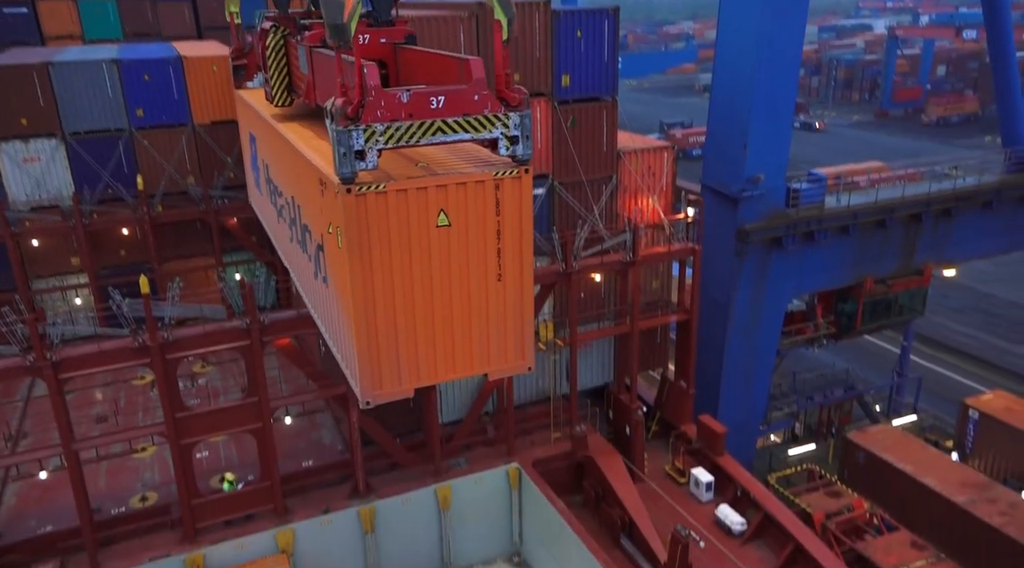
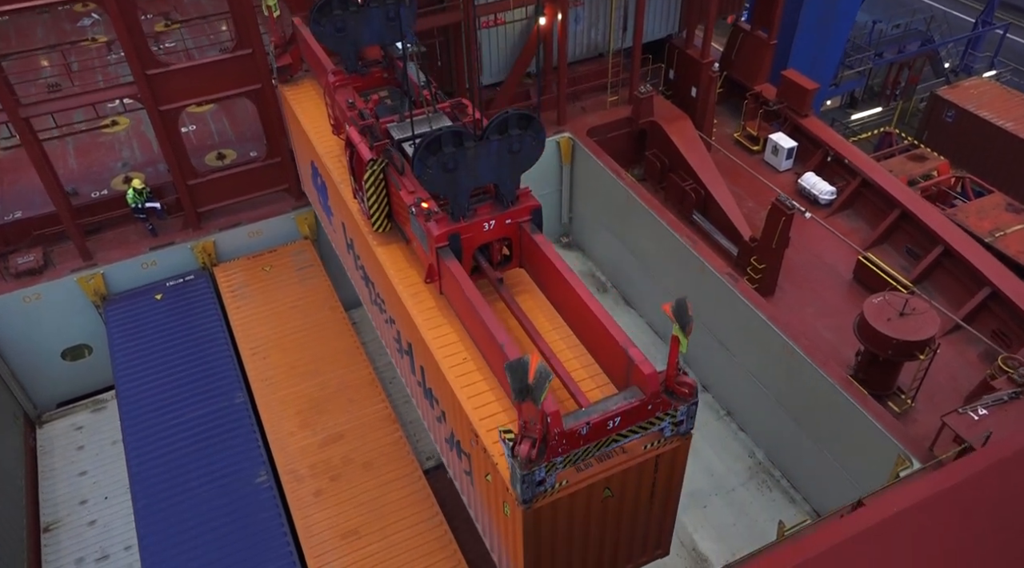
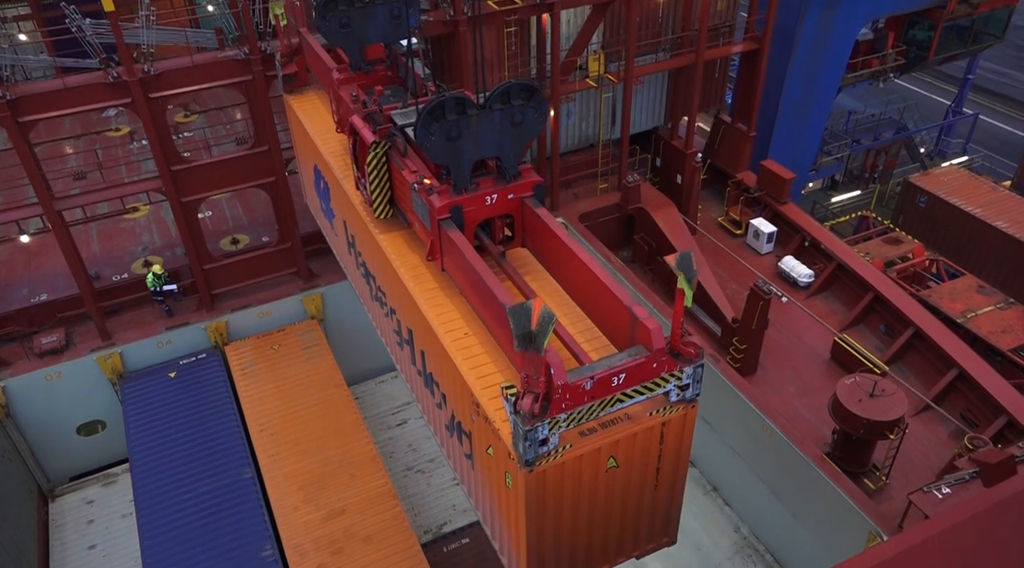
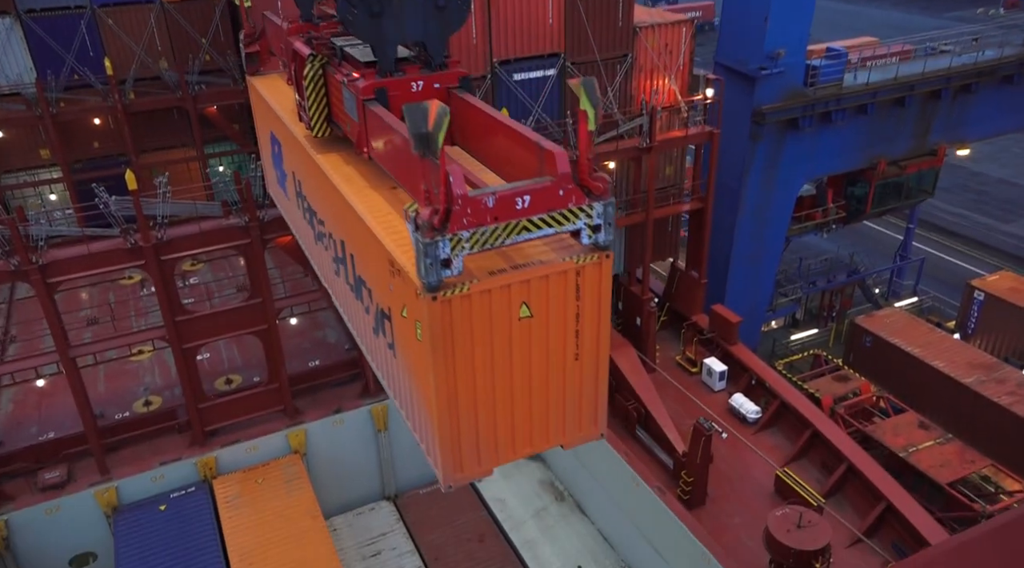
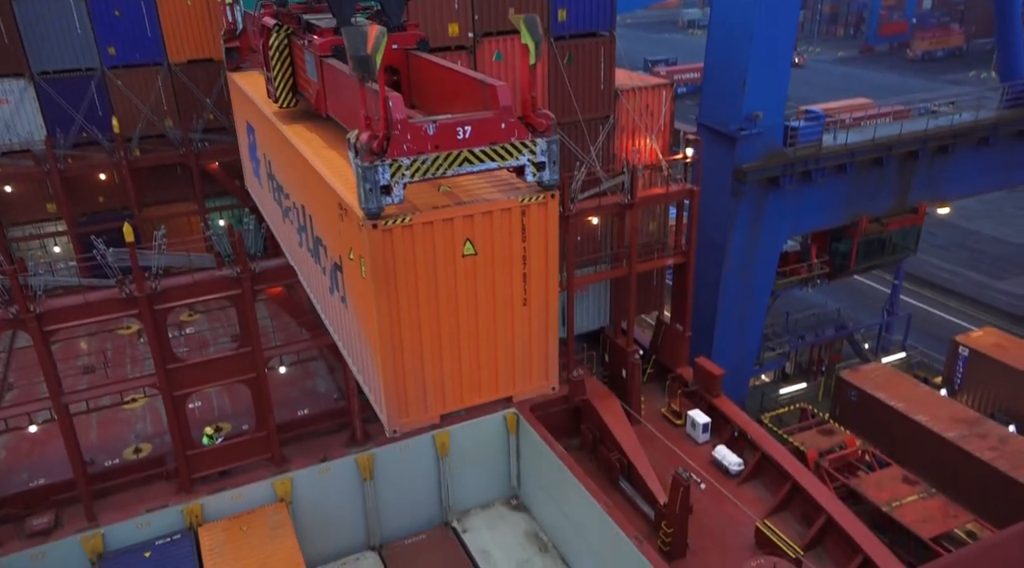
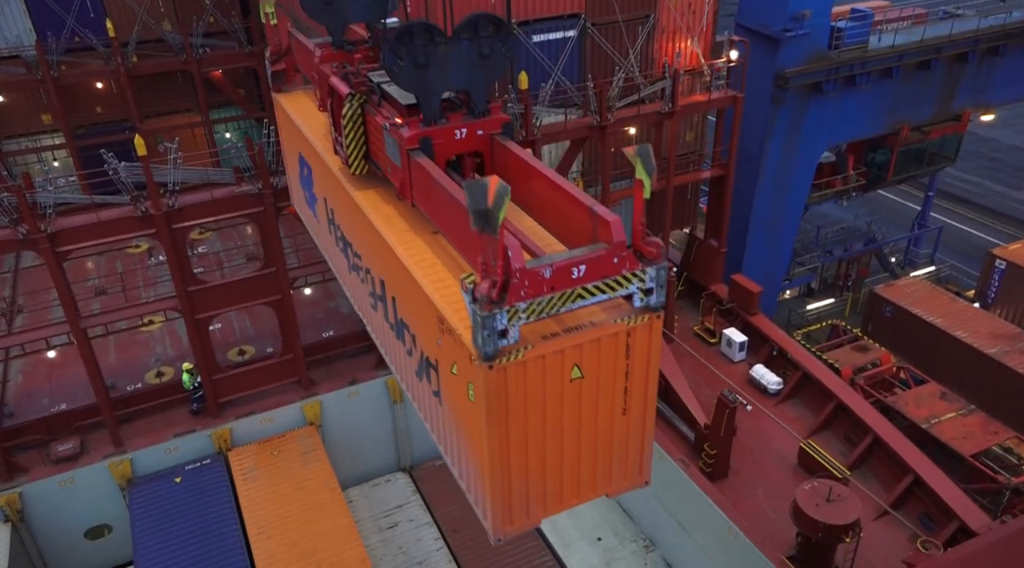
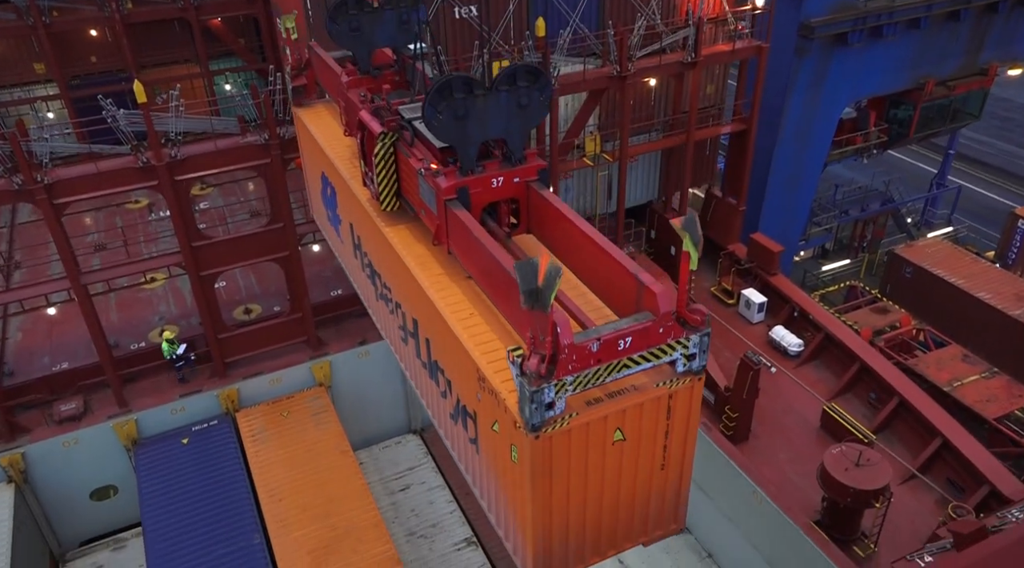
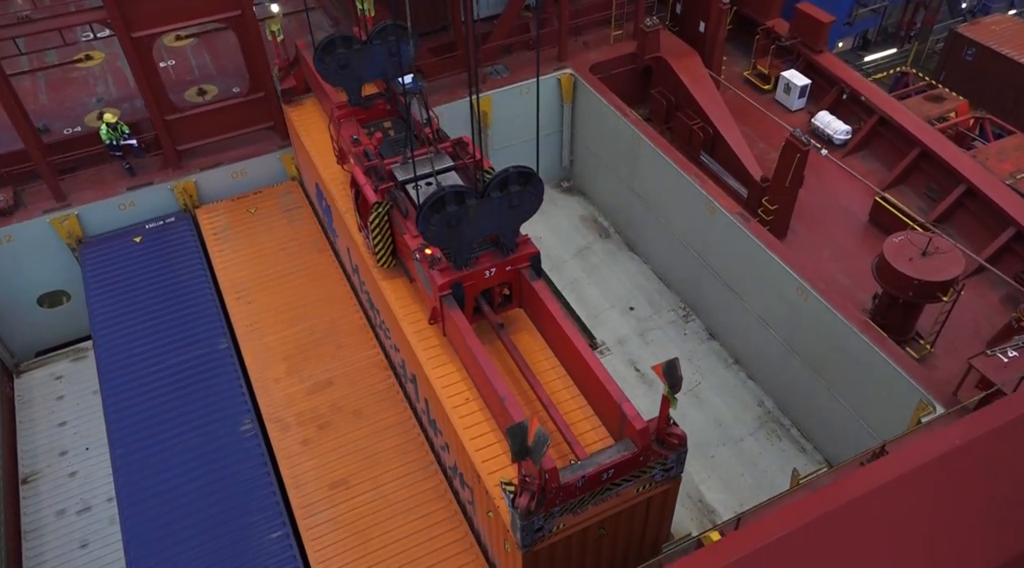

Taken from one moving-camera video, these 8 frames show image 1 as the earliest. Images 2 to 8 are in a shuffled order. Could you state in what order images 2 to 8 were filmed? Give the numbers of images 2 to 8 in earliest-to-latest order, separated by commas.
5, 4, 6, 7, 3, 2, 8
